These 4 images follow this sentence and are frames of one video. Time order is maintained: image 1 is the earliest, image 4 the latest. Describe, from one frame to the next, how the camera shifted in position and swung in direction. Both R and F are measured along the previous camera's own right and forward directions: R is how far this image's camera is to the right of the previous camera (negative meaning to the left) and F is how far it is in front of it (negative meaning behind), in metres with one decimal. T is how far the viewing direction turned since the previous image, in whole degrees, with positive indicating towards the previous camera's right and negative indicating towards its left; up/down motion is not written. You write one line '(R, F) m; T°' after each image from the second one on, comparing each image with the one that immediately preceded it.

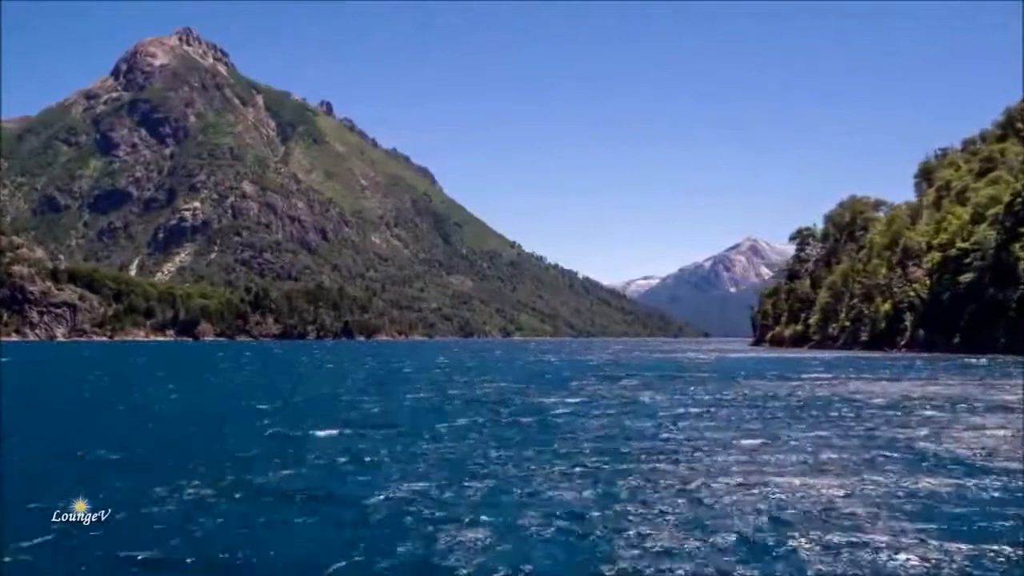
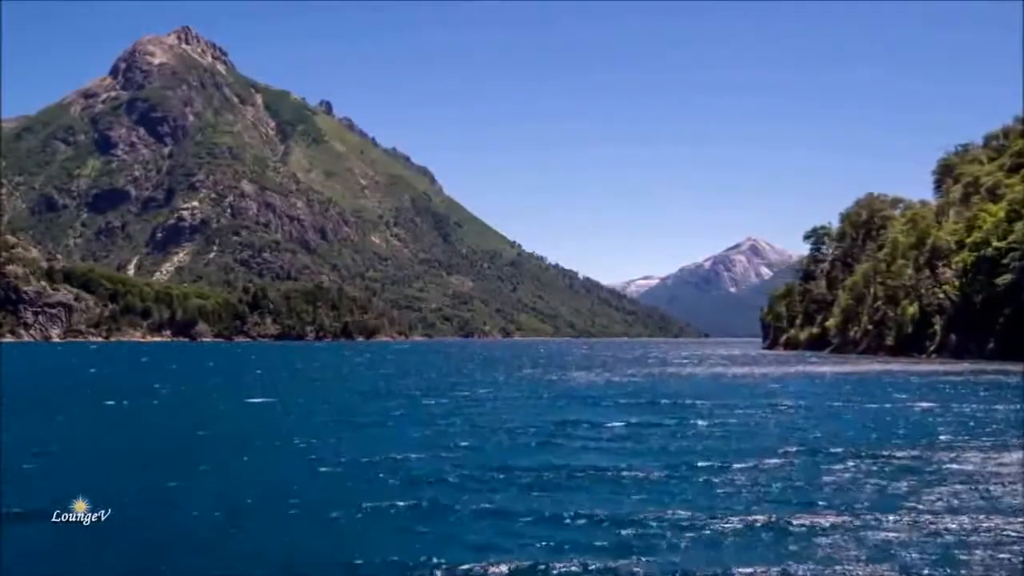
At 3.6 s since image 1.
(-0.5, +3.5) m; 0°
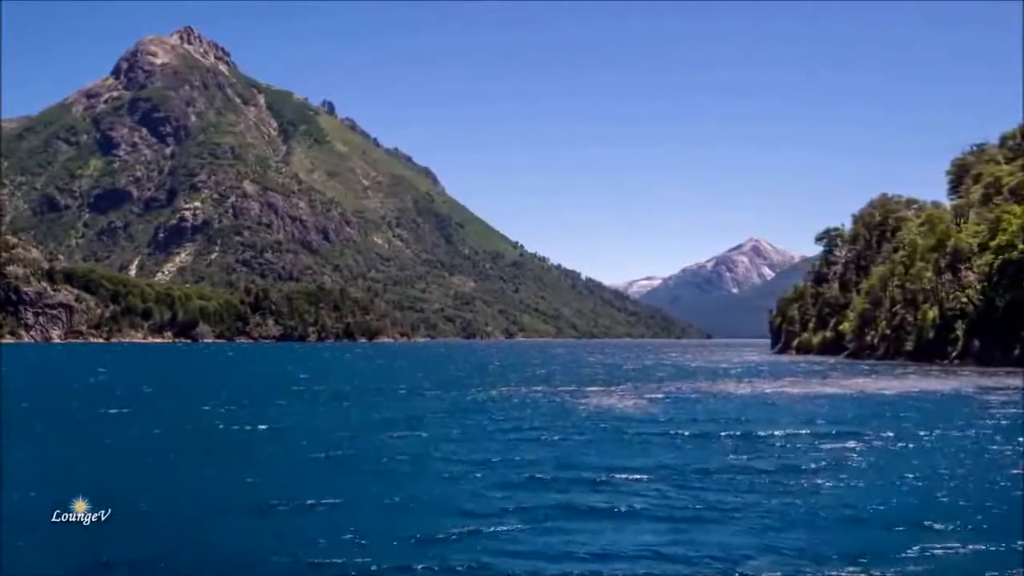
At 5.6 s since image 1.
(-0.4, +1.8) m; 0°
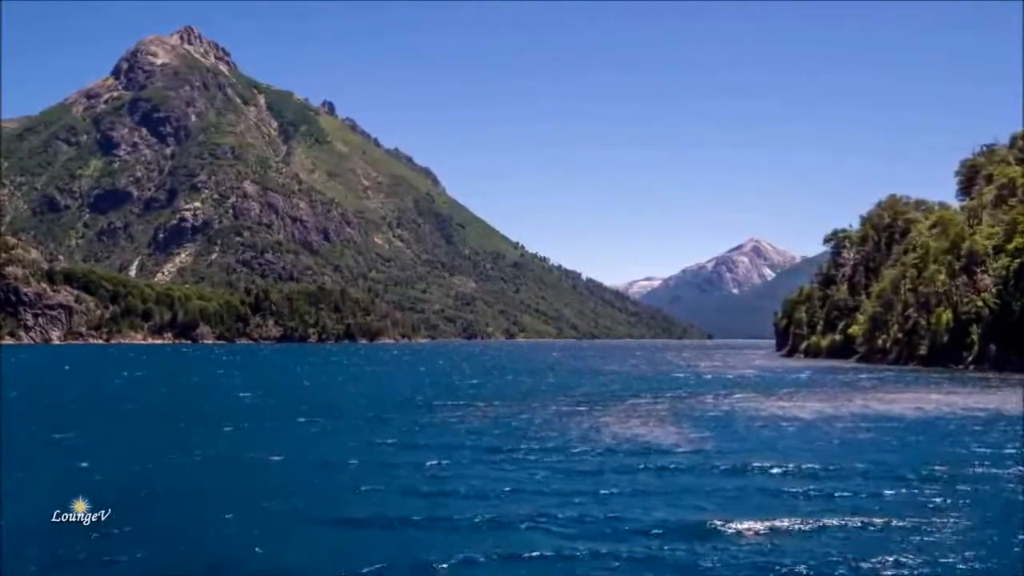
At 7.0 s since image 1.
(-0.3, +1.2) m; 0°
